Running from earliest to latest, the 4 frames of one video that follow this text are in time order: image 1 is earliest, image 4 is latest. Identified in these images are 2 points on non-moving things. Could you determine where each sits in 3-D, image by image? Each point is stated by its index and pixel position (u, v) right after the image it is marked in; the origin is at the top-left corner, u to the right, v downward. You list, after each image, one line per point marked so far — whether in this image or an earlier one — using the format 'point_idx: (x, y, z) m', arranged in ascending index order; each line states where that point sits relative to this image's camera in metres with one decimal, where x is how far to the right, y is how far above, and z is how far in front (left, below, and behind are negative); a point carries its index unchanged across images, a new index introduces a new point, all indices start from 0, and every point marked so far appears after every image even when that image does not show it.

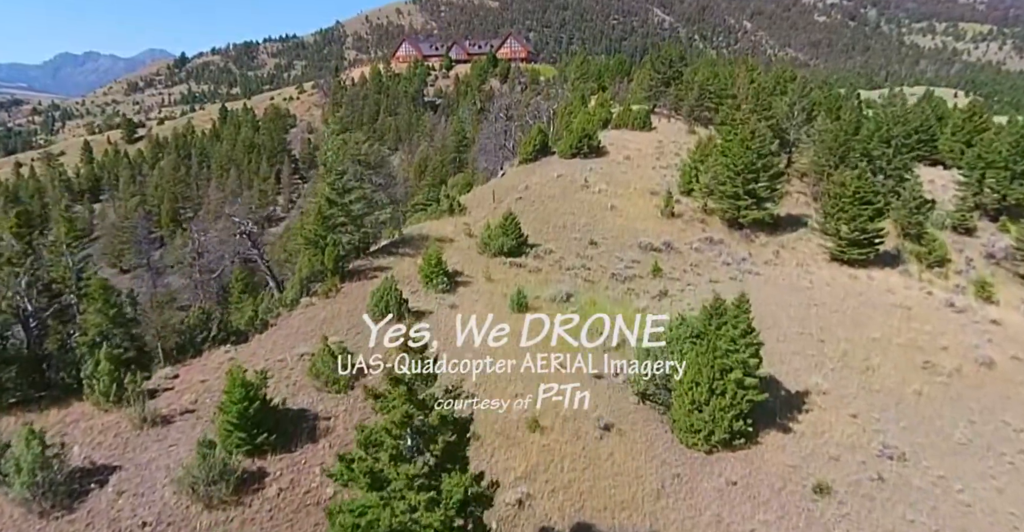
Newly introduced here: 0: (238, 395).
0: (-7.6, -3.6, +16.8) m
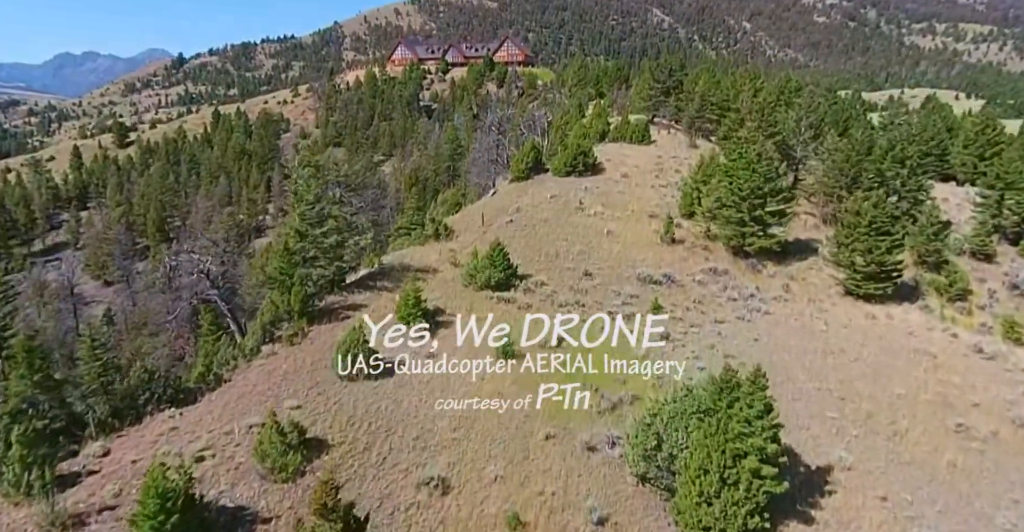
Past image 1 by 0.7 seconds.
0: (-8.3, -5.6, +13.9) m
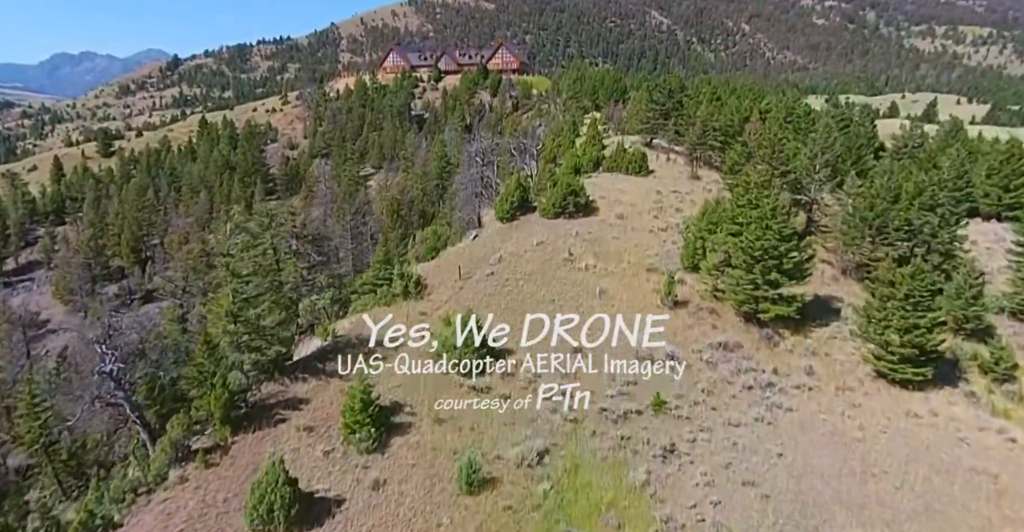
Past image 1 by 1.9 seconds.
0: (-9.4, -9.3, +9.0) m
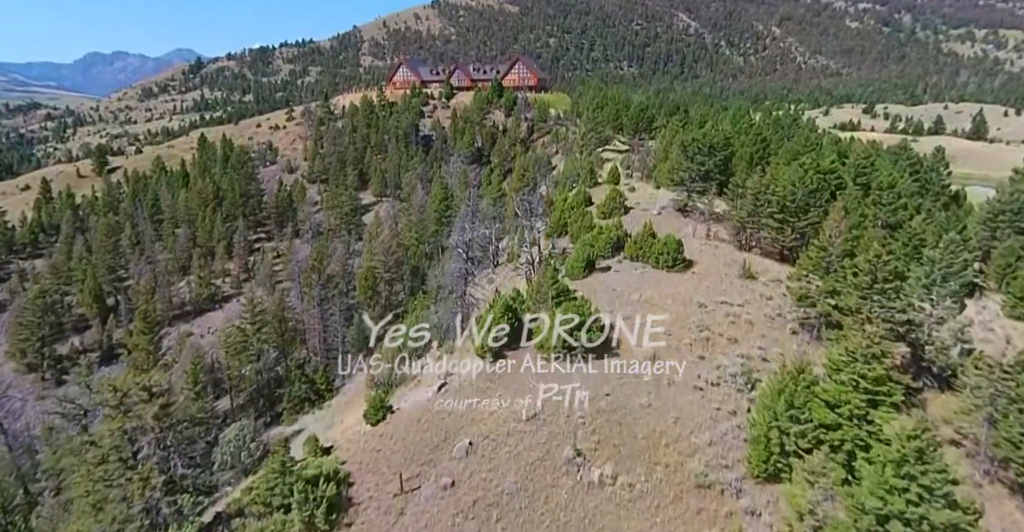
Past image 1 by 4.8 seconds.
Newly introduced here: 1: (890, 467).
0: (-11.6, -17.4, -3.4) m
1: (+12.0, -5.7, +19.0) m
